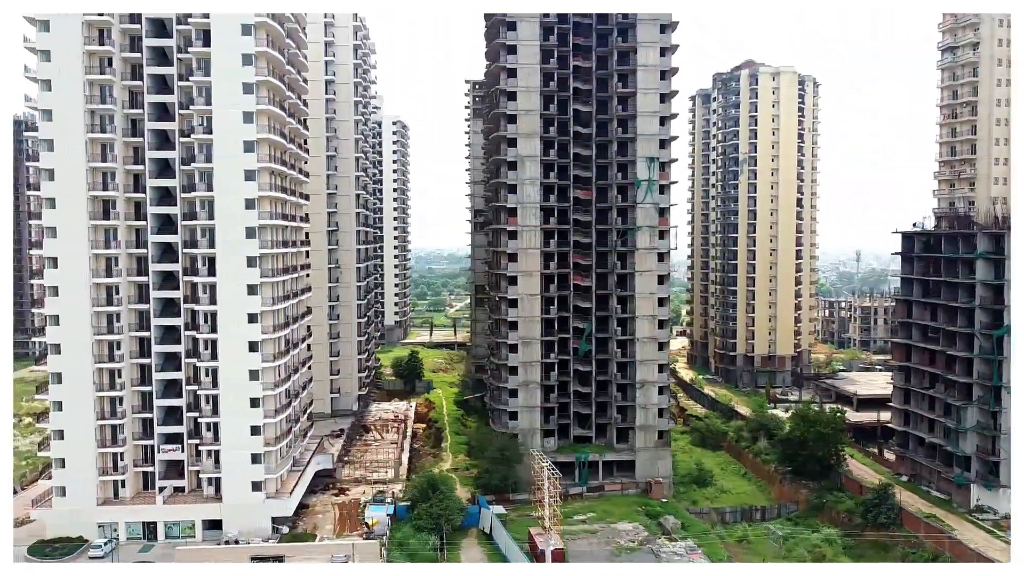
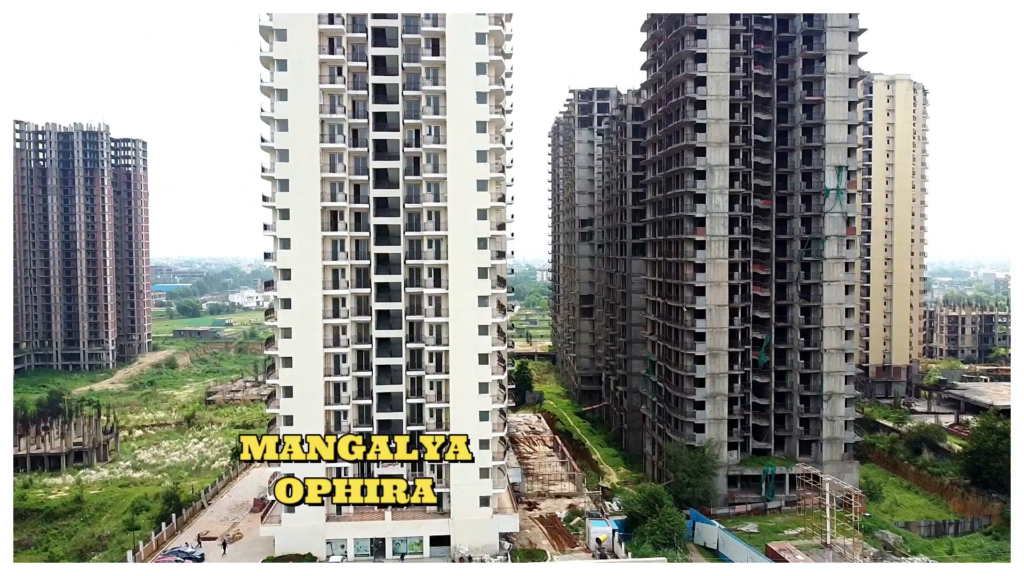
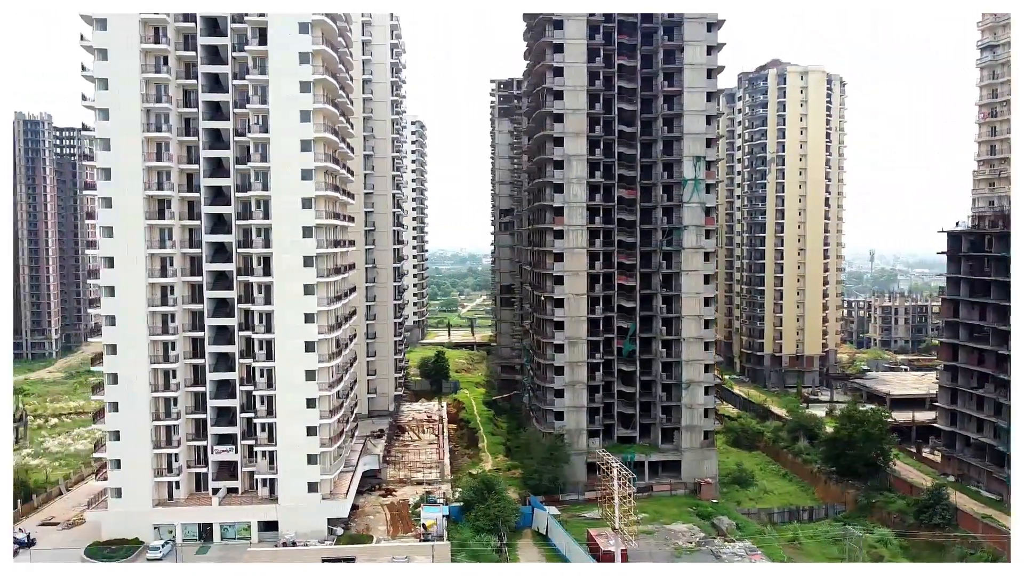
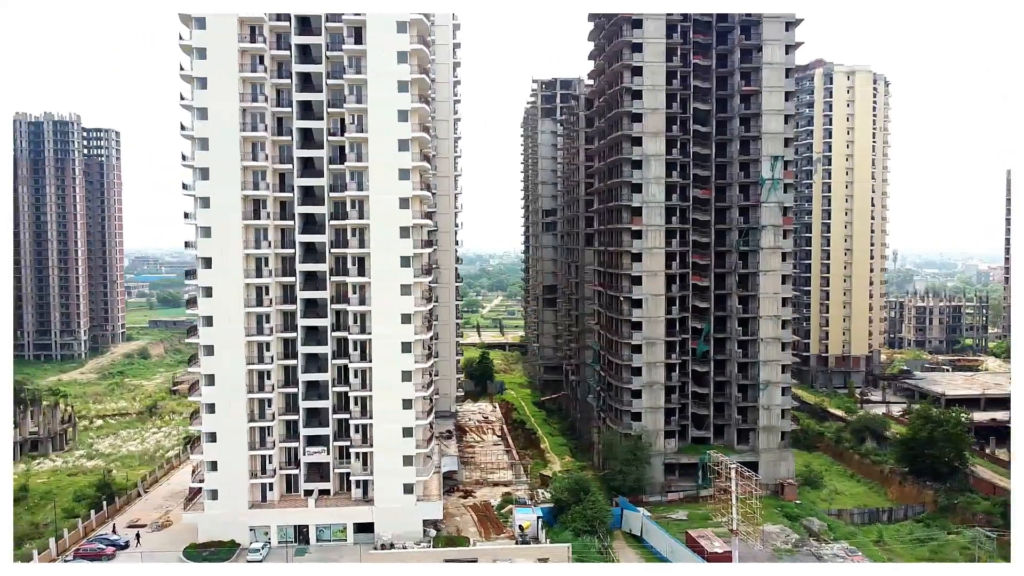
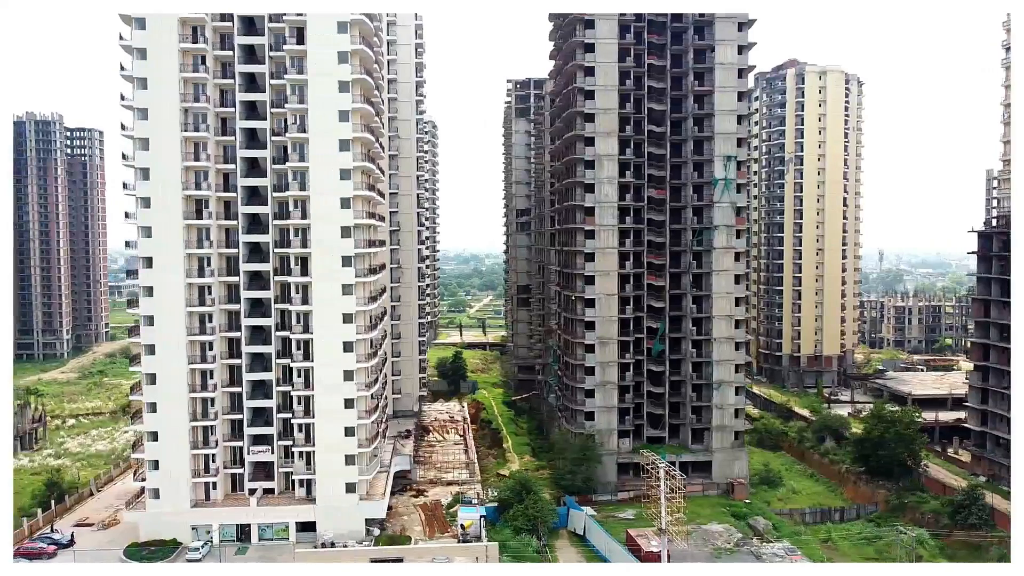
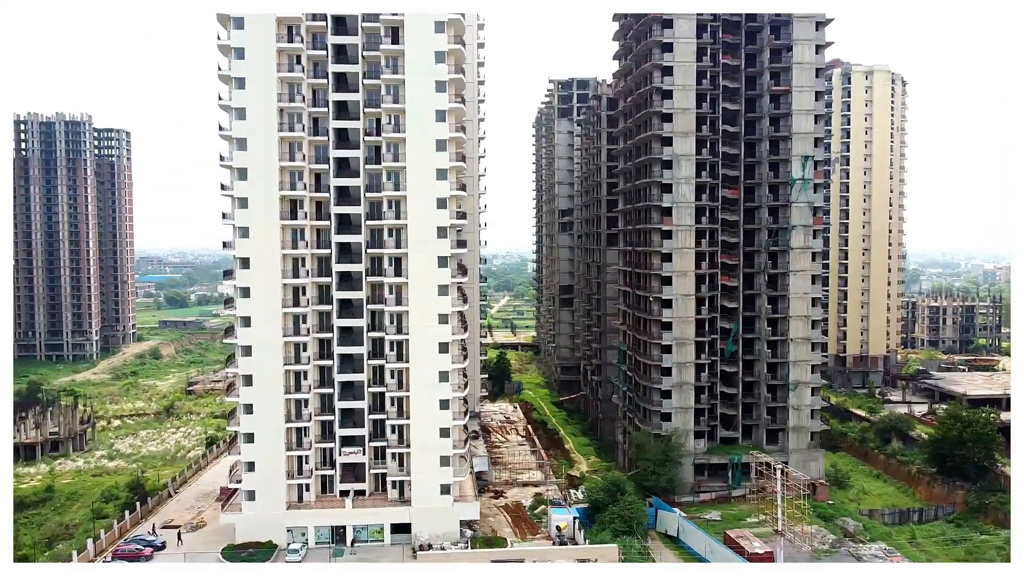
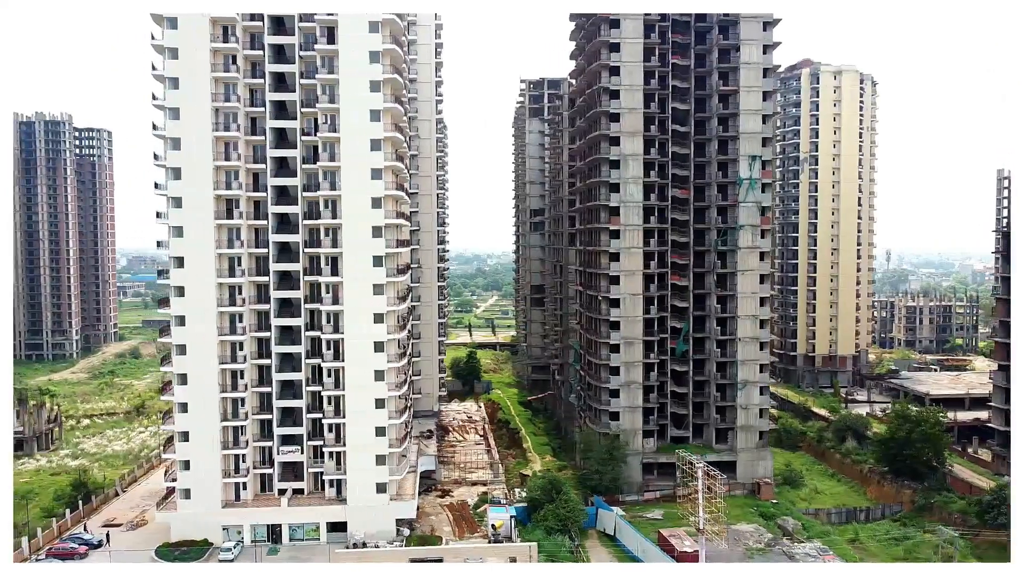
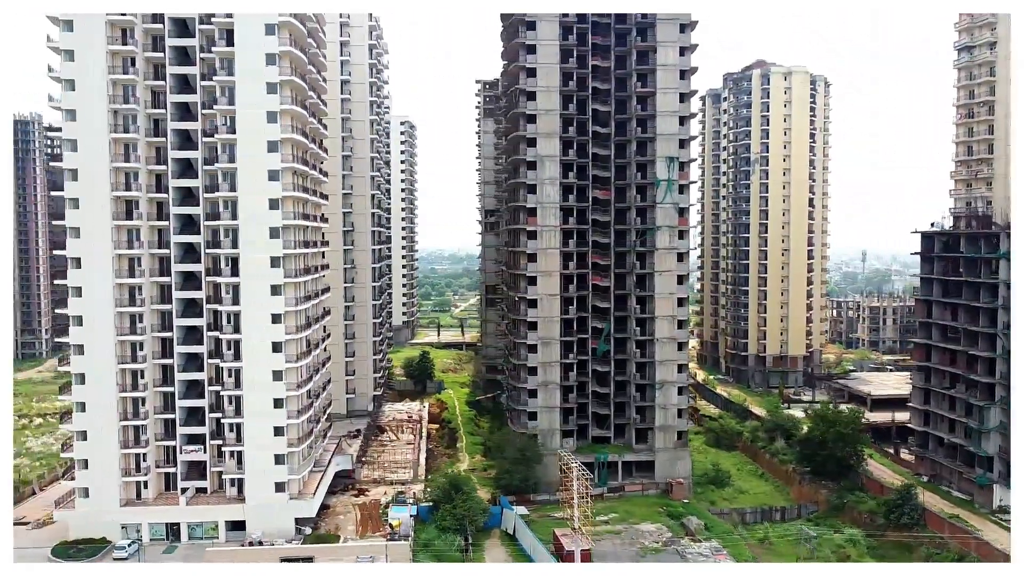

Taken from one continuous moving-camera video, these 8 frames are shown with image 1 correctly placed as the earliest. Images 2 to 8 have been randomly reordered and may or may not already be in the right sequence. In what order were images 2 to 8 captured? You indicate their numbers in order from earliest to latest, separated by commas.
8, 3, 5, 7, 4, 6, 2
